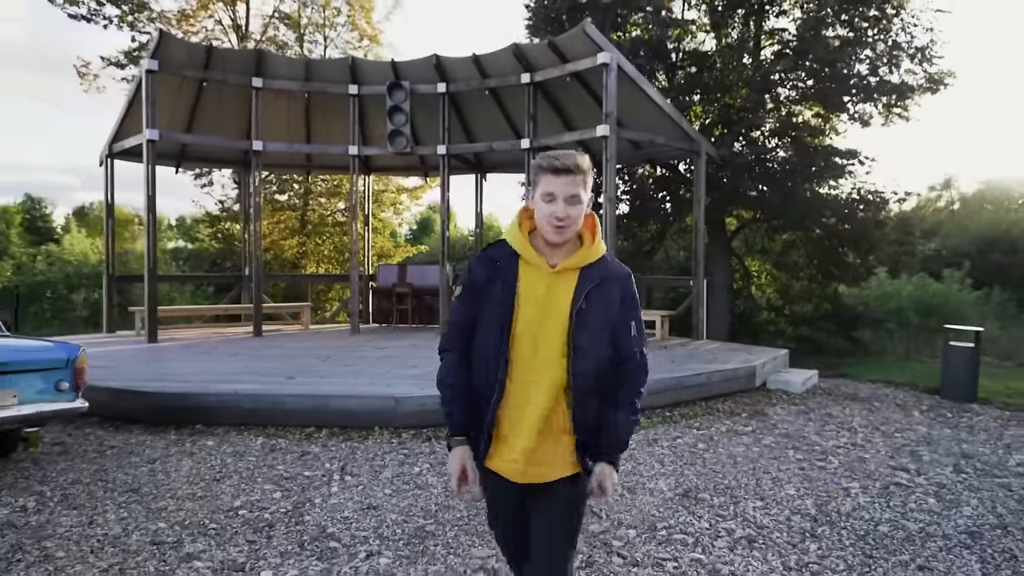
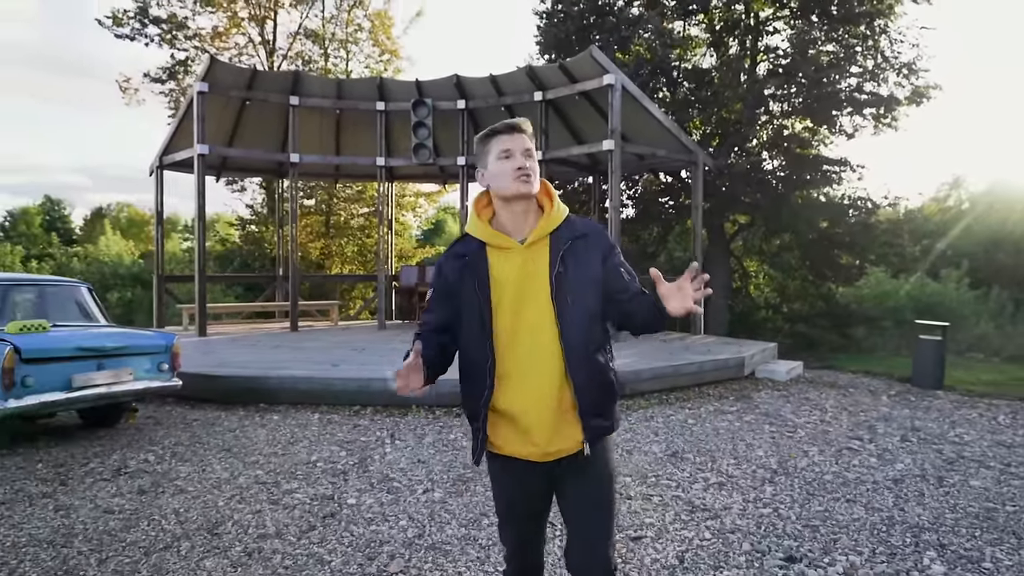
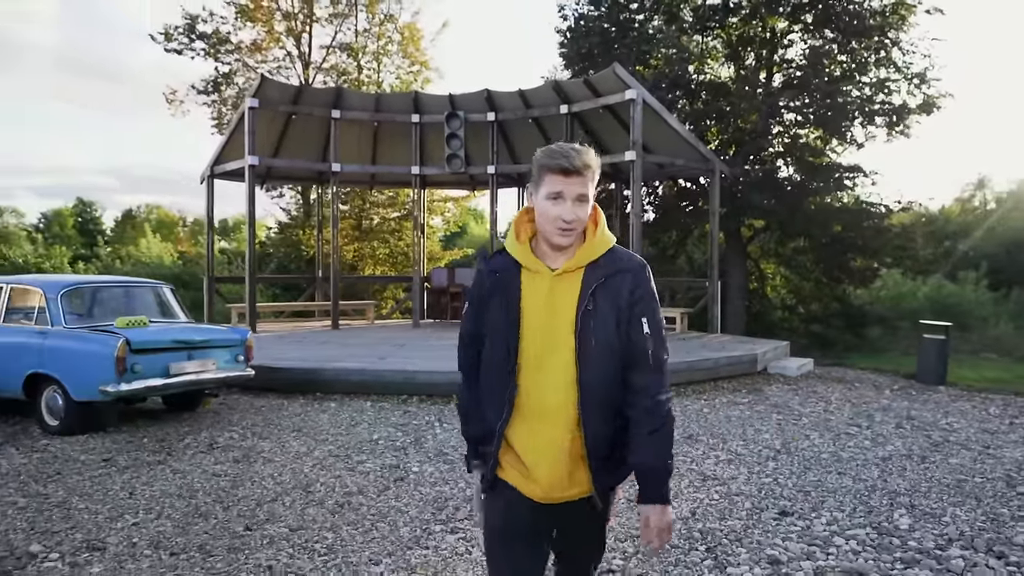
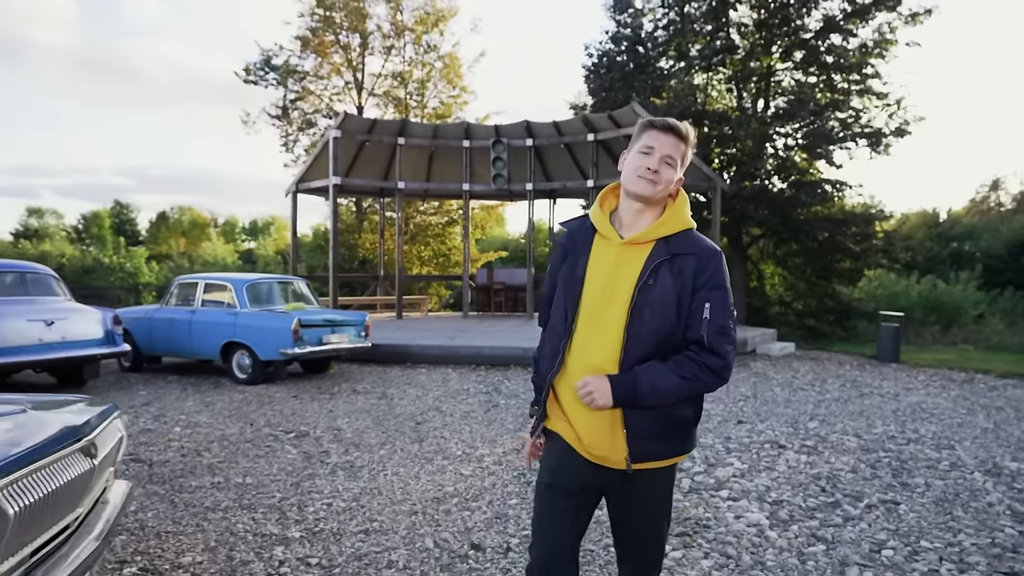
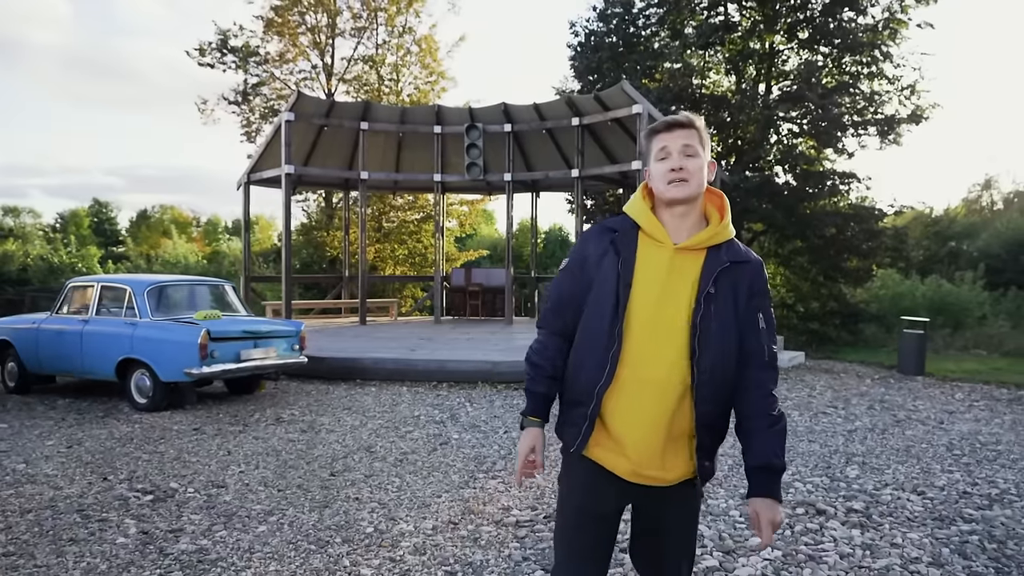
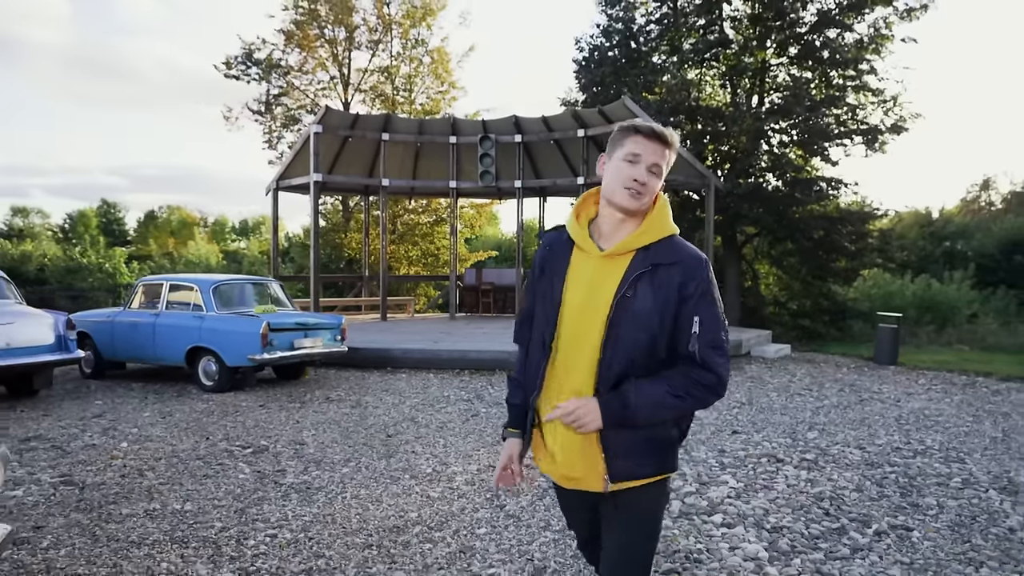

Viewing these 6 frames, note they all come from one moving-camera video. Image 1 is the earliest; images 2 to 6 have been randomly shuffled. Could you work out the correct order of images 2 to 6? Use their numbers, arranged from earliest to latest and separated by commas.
2, 3, 5, 6, 4
